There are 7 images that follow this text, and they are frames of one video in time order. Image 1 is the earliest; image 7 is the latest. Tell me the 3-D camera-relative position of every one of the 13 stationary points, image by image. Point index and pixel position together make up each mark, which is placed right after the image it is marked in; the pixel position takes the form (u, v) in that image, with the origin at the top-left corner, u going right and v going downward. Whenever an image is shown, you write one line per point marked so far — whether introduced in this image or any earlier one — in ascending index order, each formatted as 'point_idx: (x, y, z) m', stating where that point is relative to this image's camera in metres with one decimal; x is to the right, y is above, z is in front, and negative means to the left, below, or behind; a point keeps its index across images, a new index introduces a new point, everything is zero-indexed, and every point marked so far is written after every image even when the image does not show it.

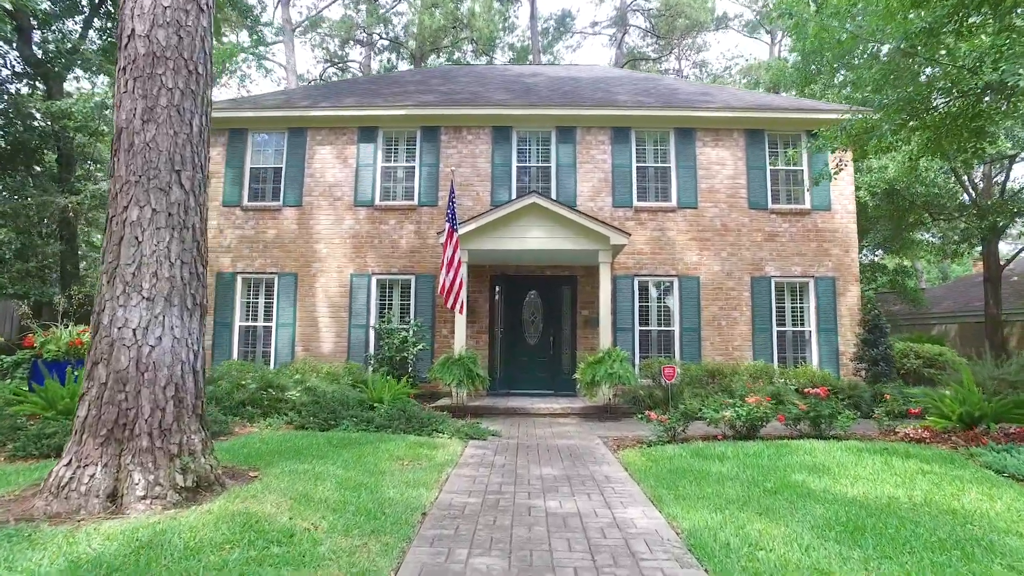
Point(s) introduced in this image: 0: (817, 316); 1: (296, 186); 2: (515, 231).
0: (+5.1, -0.5, +11.3) m
1: (-3.8, +1.8, +11.8) m
2: (+0.1, +0.8, +9.6) m
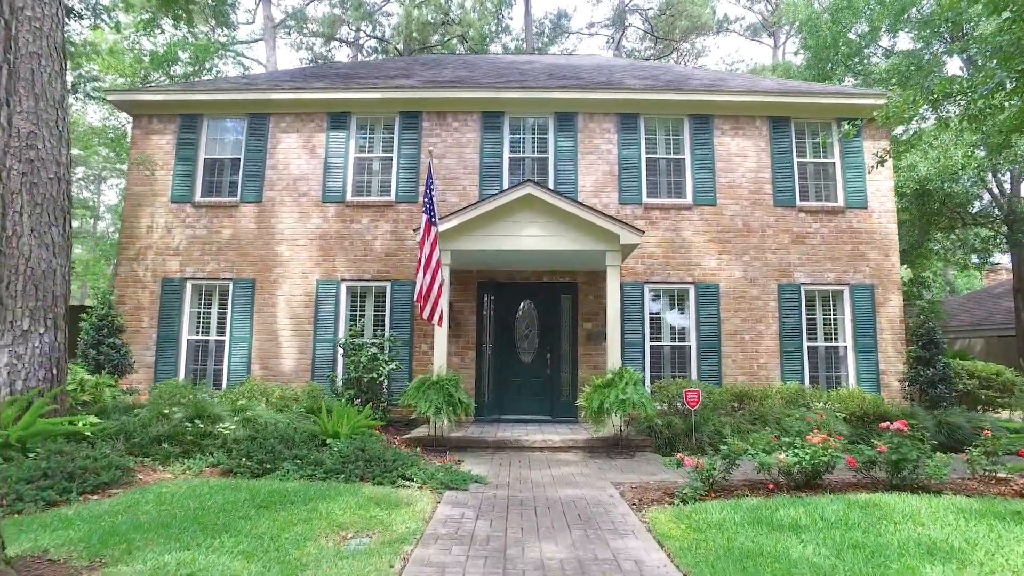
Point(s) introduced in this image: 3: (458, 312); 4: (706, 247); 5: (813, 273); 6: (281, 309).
0: (+5.0, -0.6, +9.8) m
1: (-3.9, +1.7, +10.3) m
2: (0.0, +0.7, +8.2) m
3: (-0.8, -0.3, +9.6) m
4: (+2.9, +0.6, +10.0) m
5: (+4.4, +0.2, +10.0) m
6: (-3.4, -0.3, +10.0) m
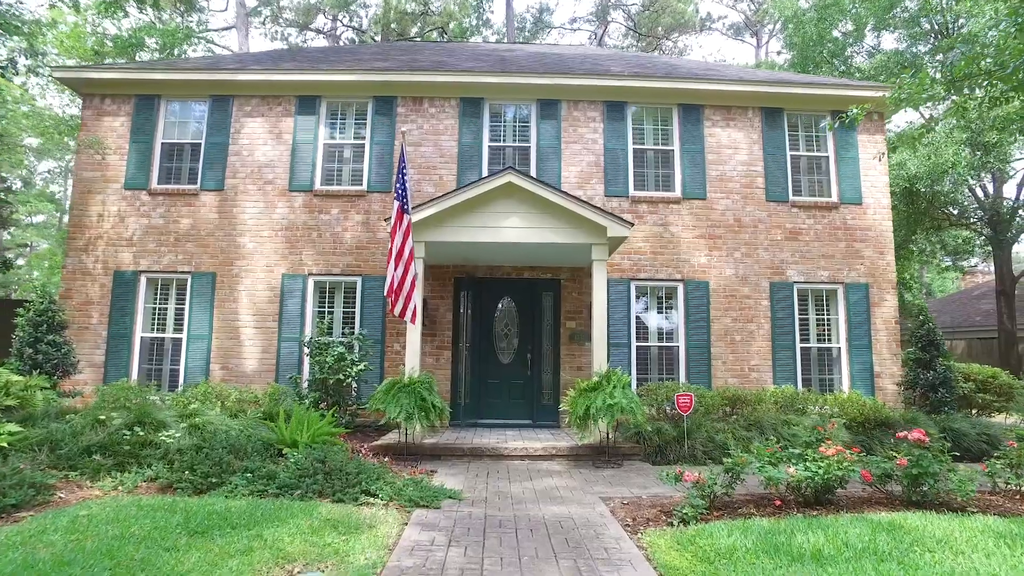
0: (+4.7, -0.6, +9.4) m
1: (-4.2, +1.7, +9.6) m
2: (-0.3, +0.8, +7.6) m
3: (-1.1, -0.3, +9.0) m
4: (+2.6, +0.6, +9.5) m
5: (+4.2, +0.2, +9.5) m
6: (-3.7, -0.2, +9.3) m
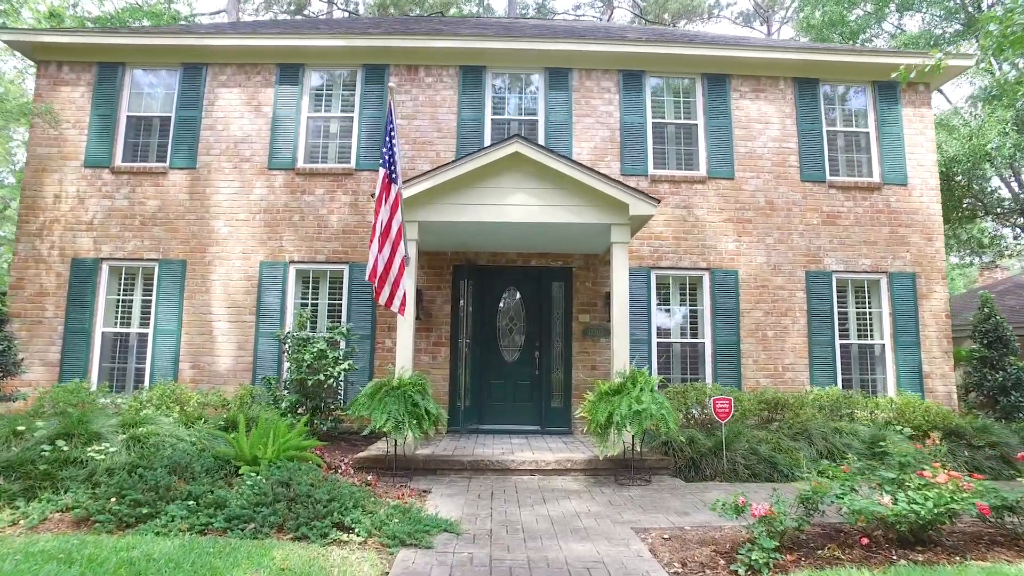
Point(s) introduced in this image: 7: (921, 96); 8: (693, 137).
0: (+4.8, -0.5, +8.4) m
1: (-4.1, +1.9, +8.6) m
2: (-0.2, +0.9, +6.6) m
3: (-1.0, -0.2, +8.0) m
4: (+2.7, +0.8, +8.5) m
5: (+4.2, +0.4, +8.5) m
6: (-3.6, -0.1, +8.3) m
7: (+5.4, +2.5, +8.9) m
8: (+2.4, +2.0, +8.9) m
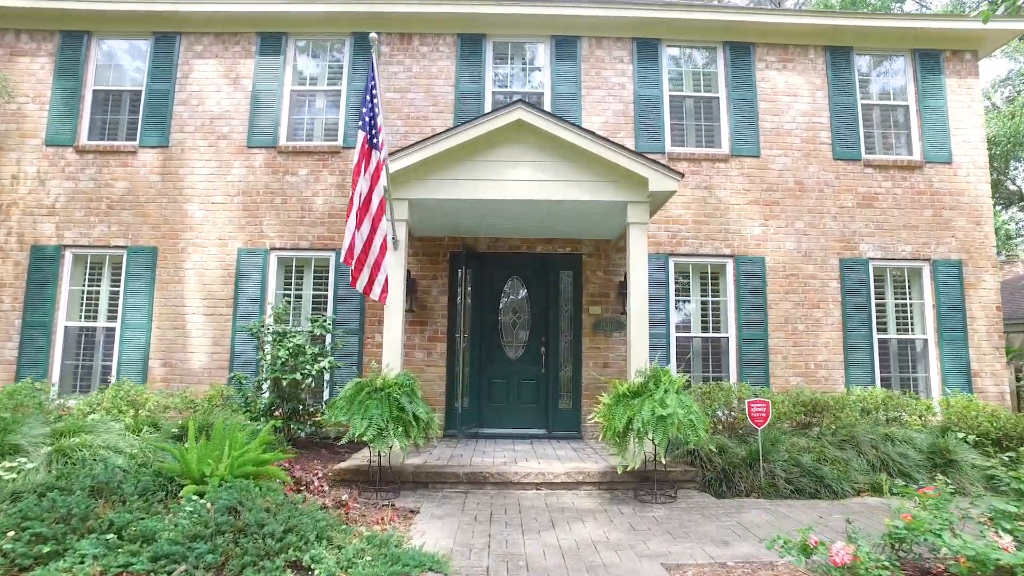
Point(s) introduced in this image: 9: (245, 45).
0: (+4.8, -0.3, +7.6) m
1: (-4.1, +2.0, +7.9) m
2: (-0.2, +1.0, +5.8) m
3: (-1.0, 0.0, +7.3) m
4: (+2.7, +0.9, +7.7) m
5: (+4.3, +0.5, +7.7) m
6: (-3.6, 0.0, +7.6) m
7: (+5.5, +2.7, +8.1) m
8: (+2.4, +2.1, +8.1) m
9: (-3.2, +2.9, +8.0) m
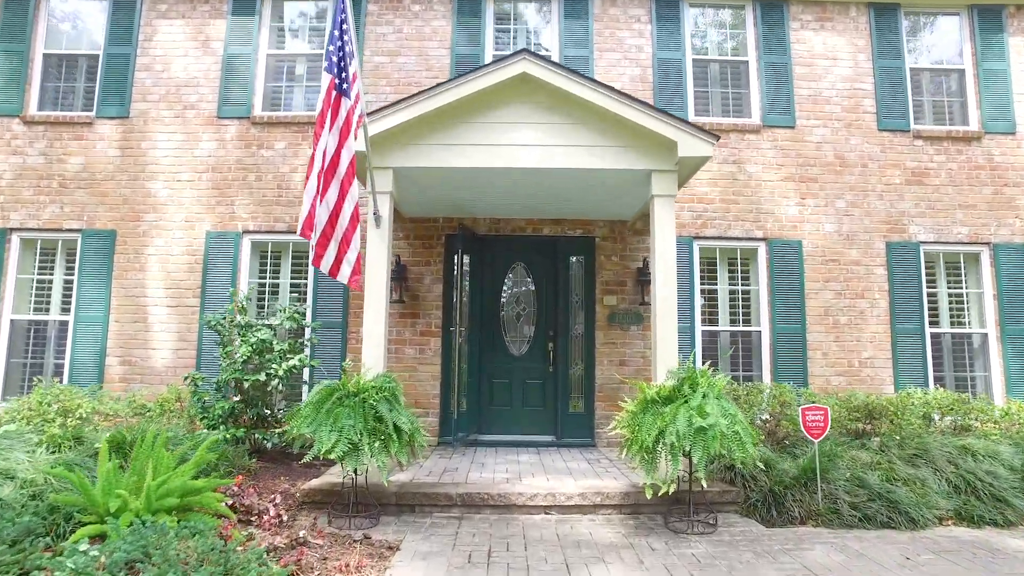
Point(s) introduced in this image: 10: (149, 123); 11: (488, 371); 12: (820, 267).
0: (+4.8, -0.2, +6.7) m
1: (-4.1, +2.1, +7.0) m
2: (-0.2, +1.1, +4.9) m
3: (-0.9, +0.1, +6.4) m
4: (+2.7, +1.0, +6.8) m
5: (+4.3, +0.6, +6.8) m
6: (-3.6, +0.1, +6.7) m
7: (+5.5, +2.8, +7.2) m
8: (+2.5, +2.2, +7.2) m
9: (-3.1, +3.0, +7.2) m
10: (-3.7, +1.7, +6.9) m
11: (-0.2, -0.8, +6.4) m
12: (+3.1, +0.2, +6.7) m
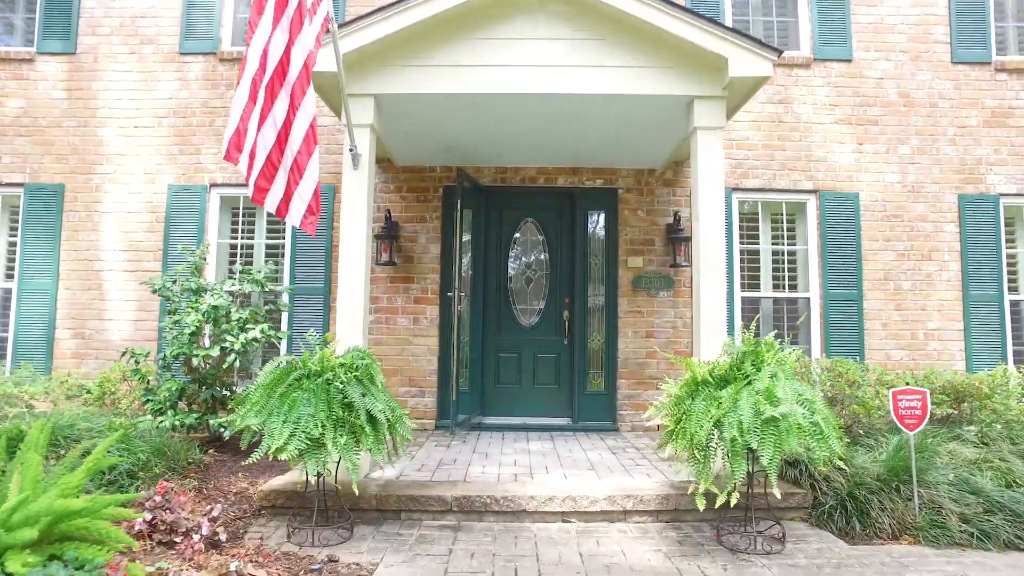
0: (+4.9, +0.1, +5.7) m
1: (-4.0, +2.5, +6.1) m
2: (-0.1, +1.4, +4.0) m
3: (-0.9, +0.4, +5.5) m
4: (+2.8, +1.4, +5.9) m
5: (+4.4, +1.0, +5.8) m
6: (-3.5, +0.5, +5.8) m
7: (+5.6, +3.2, +6.1) m
8: (+2.5, +2.6, +6.1) m
9: (-3.1, +3.4, +6.2) m
10: (-3.7, +2.0, +6.0) m
11: (-0.2, -0.5, +5.5) m
12: (+3.2, +0.5, +5.8) m
